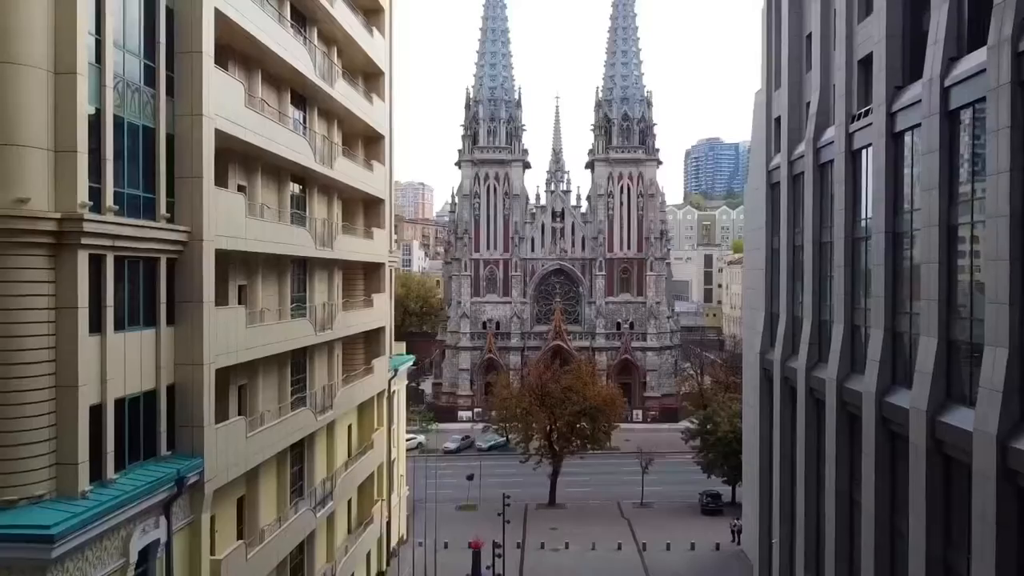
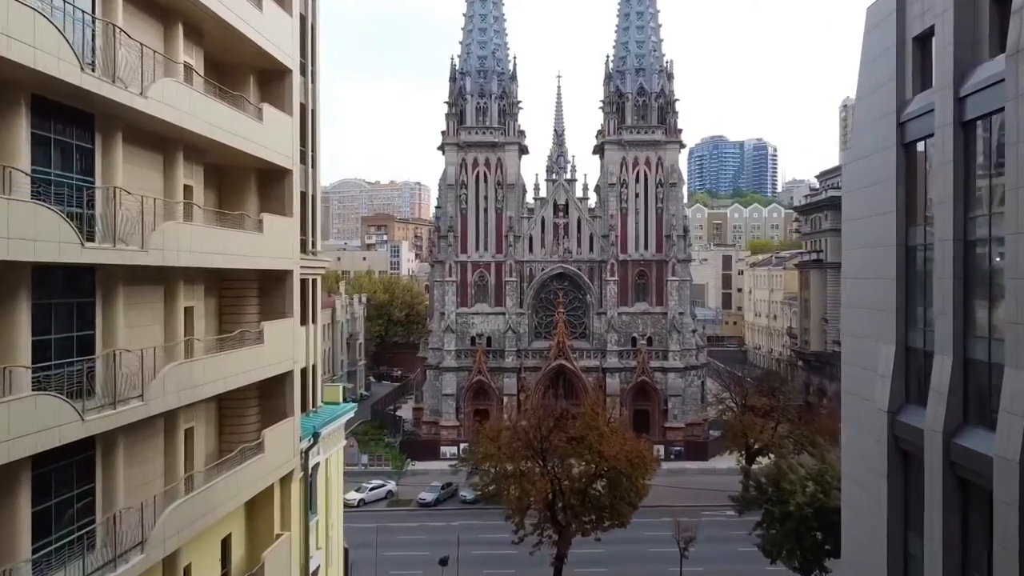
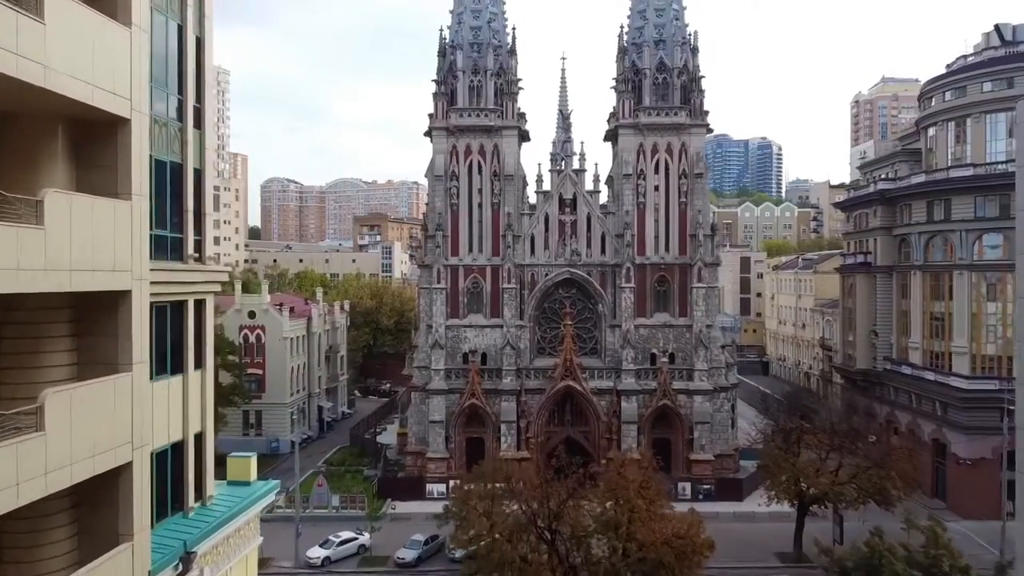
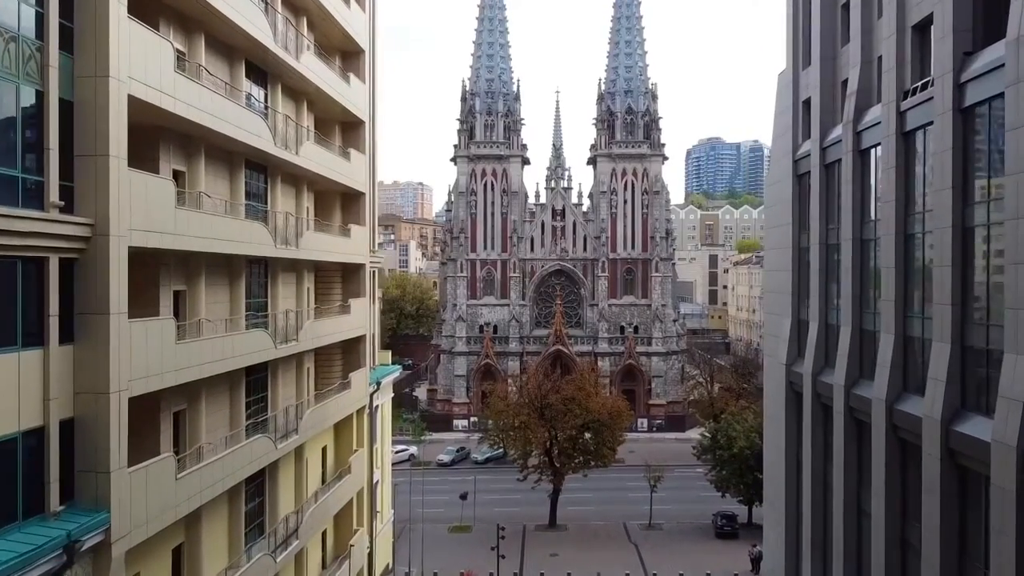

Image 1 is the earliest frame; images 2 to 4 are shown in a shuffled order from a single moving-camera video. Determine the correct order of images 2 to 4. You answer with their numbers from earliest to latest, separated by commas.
4, 2, 3
